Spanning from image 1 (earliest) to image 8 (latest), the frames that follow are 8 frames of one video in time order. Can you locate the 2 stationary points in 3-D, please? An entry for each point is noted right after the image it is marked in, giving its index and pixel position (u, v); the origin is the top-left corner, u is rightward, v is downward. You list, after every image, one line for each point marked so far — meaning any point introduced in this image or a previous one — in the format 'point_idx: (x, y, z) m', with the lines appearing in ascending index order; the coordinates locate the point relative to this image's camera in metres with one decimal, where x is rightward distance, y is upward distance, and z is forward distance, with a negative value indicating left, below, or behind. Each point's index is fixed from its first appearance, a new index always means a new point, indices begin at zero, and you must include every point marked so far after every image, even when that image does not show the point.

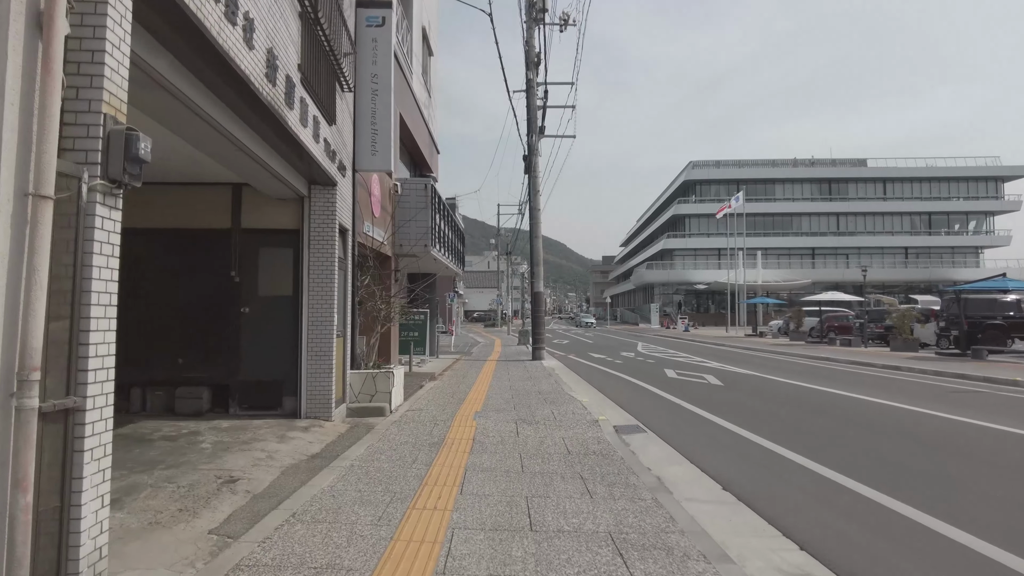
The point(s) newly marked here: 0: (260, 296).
0: (-3.3, -0.1, +8.5) m
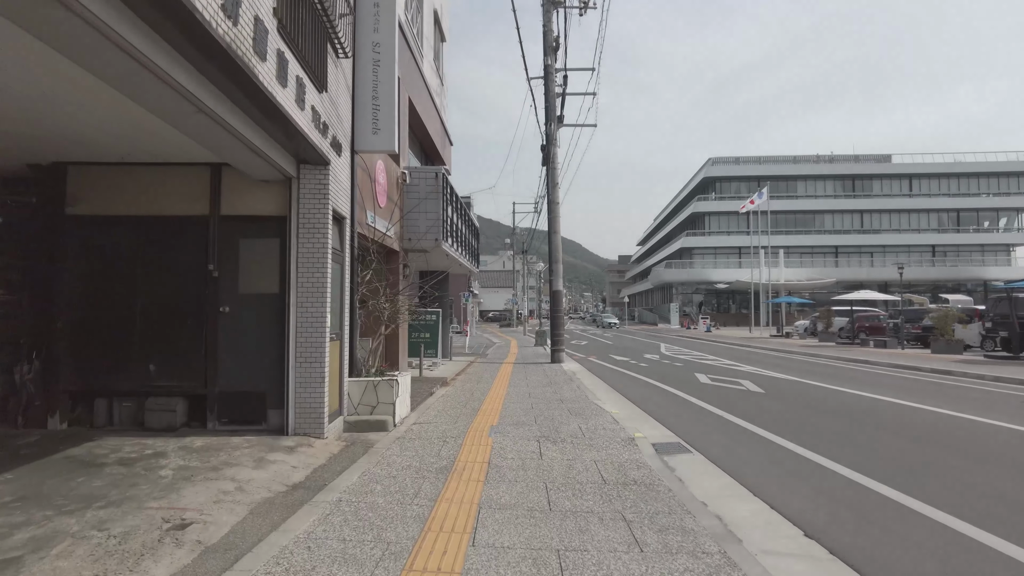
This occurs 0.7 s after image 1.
0: (-3.1, -0.1, +7.3) m
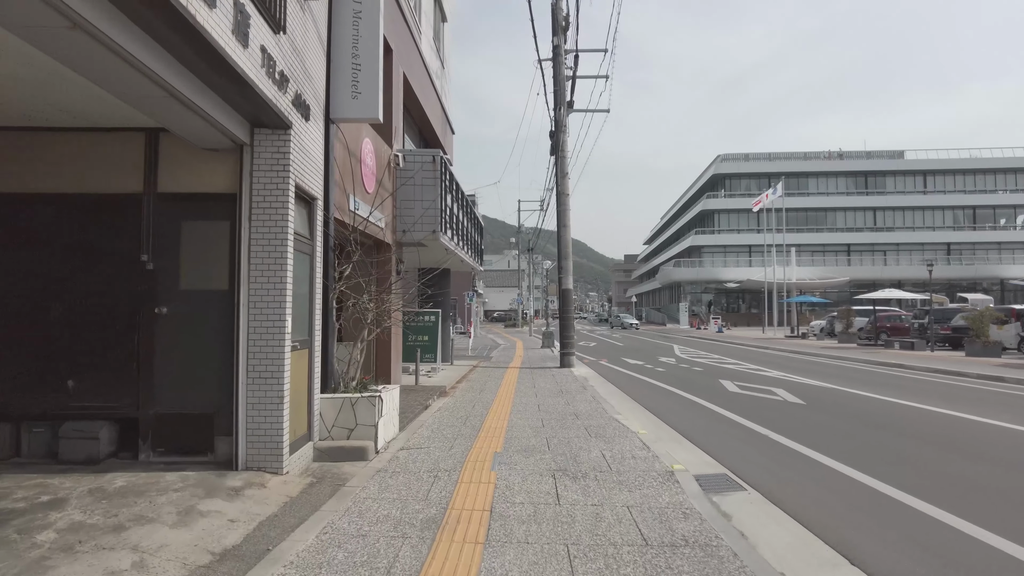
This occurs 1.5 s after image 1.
0: (-3.0, 0.0, +5.9) m
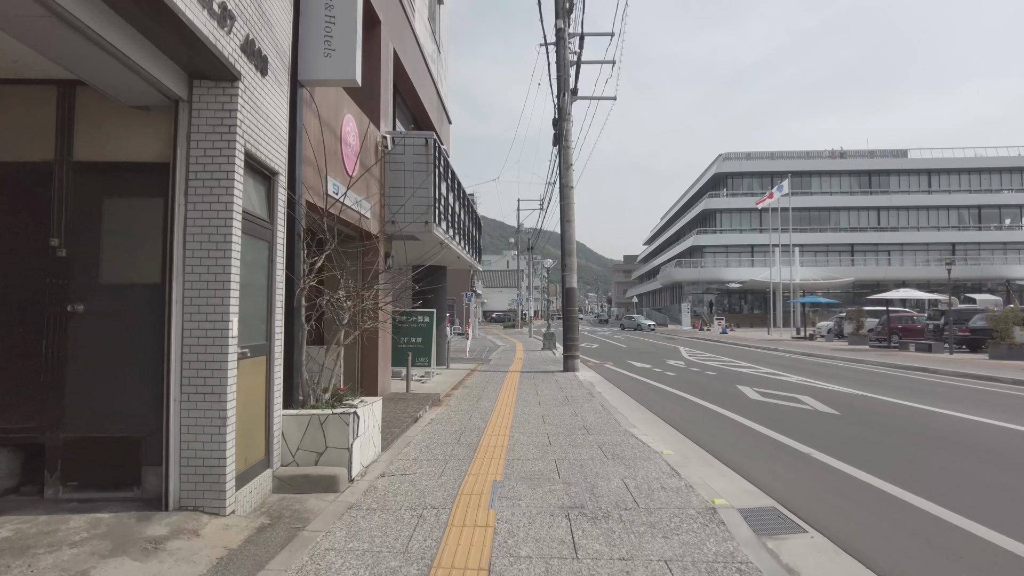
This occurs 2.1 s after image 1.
0: (-3.0, 0.0, +4.7) m
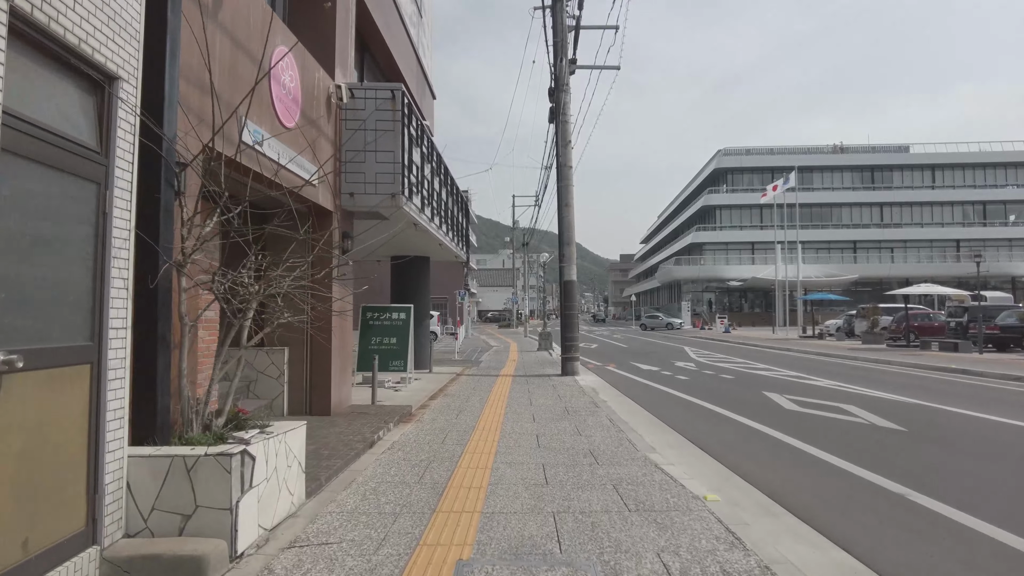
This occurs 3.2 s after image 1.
0: (-3.1, +0.2, +2.6) m
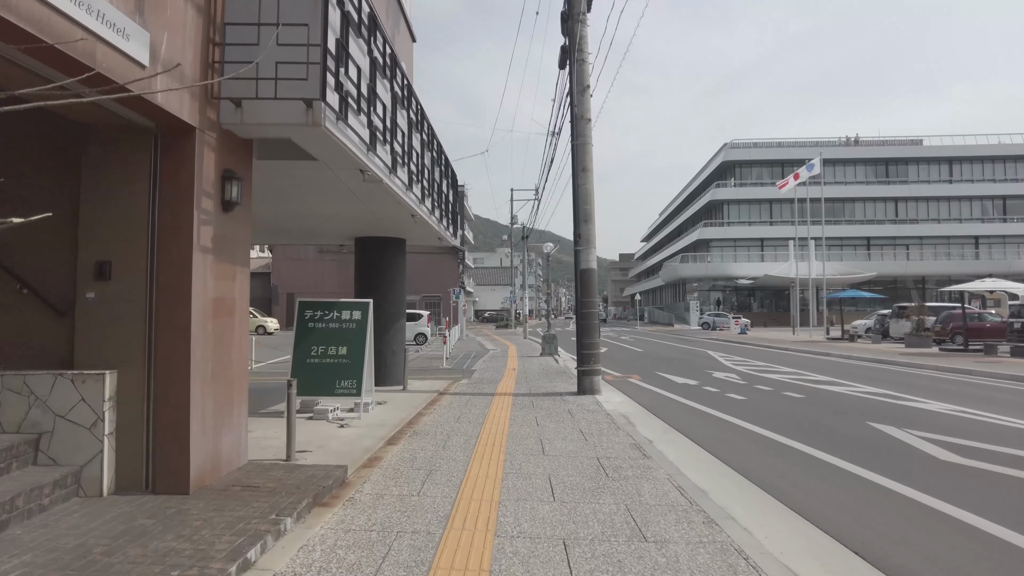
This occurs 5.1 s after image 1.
0: (-3.0, +0.4, -1.1) m
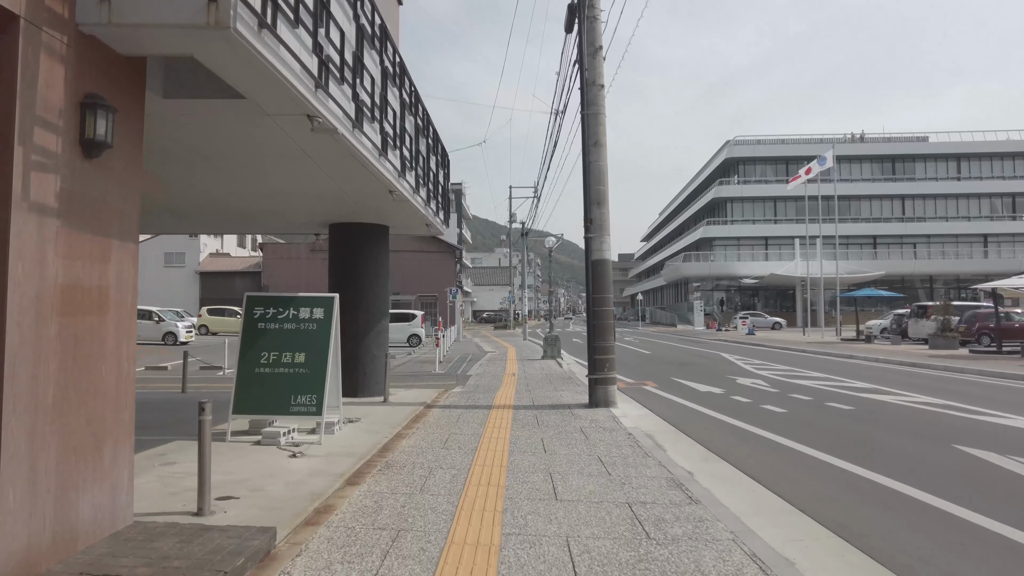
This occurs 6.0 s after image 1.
0: (-3.0, +0.5, -2.8) m
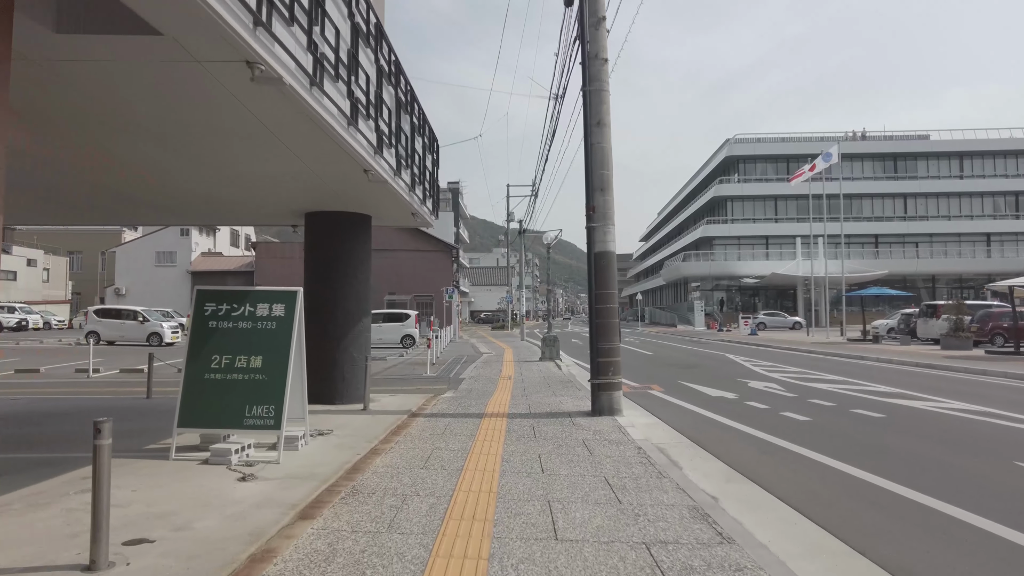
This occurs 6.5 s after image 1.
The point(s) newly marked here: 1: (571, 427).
0: (-3.0, +0.6, -3.7) m
1: (+0.7, -1.7, +7.8) m
